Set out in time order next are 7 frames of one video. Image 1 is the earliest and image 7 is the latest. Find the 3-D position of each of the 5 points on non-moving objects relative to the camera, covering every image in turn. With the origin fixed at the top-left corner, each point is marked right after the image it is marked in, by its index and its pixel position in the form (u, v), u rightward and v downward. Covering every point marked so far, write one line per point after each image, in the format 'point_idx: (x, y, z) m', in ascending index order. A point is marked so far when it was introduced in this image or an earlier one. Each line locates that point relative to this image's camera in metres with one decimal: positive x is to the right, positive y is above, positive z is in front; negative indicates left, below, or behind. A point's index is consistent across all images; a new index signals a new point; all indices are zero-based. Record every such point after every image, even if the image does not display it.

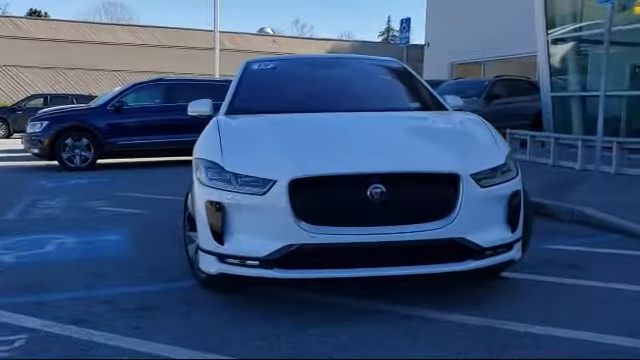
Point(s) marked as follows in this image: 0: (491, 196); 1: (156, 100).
0: (+1.3, -0.1, +4.5) m
1: (-4.3, +2.1, +15.4) m
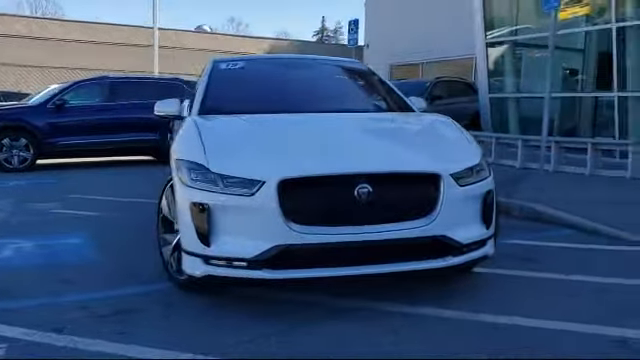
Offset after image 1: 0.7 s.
0: (+1.2, -0.1, +4.7) m
1: (-5.6, +2.0, +14.9) m
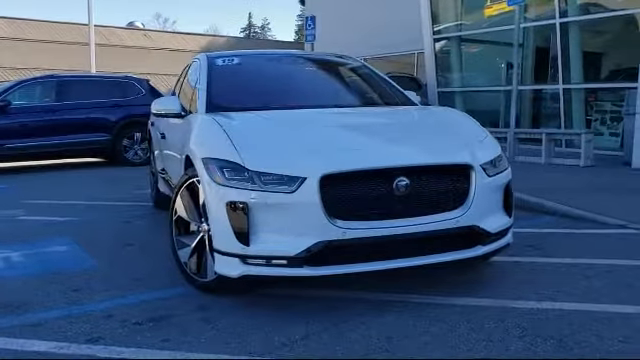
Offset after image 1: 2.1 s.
0: (+1.4, 0.0, +4.8) m
1: (-6.5, +1.9, +14.2) m
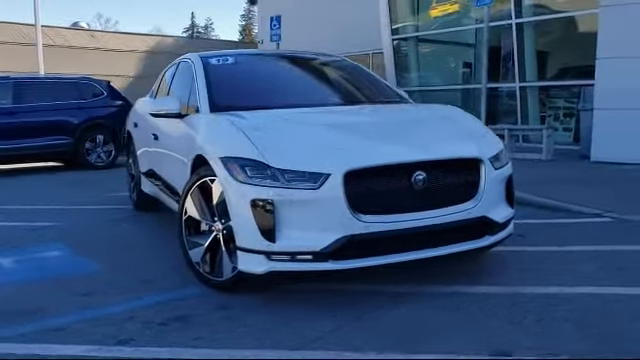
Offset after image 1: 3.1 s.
0: (+1.5, 0.0, +5.0) m
1: (-7.3, +1.8, +13.7) m
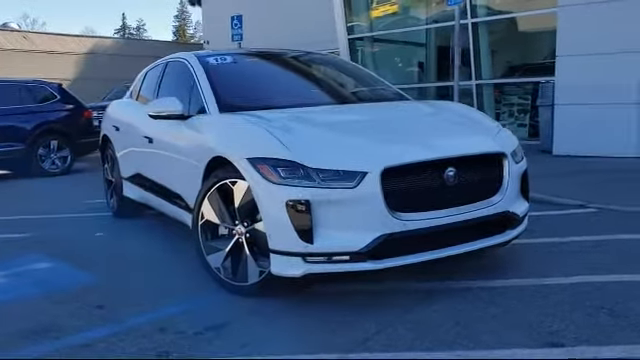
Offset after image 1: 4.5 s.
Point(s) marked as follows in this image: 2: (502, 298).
0: (+1.7, +0.1, +5.1) m
1: (-8.0, +1.6, +12.8) m
2: (+1.4, -0.9, +4.6) m
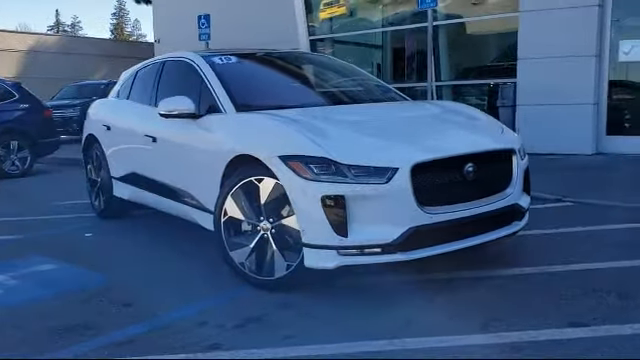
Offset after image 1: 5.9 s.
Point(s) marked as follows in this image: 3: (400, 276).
0: (+1.9, +0.1, +5.5) m
1: (-8.5, +1.5, +12.2) m
2: (+1.6, -0.9, +4.9) m
3: (+0.7, -0.8, +5.2) m
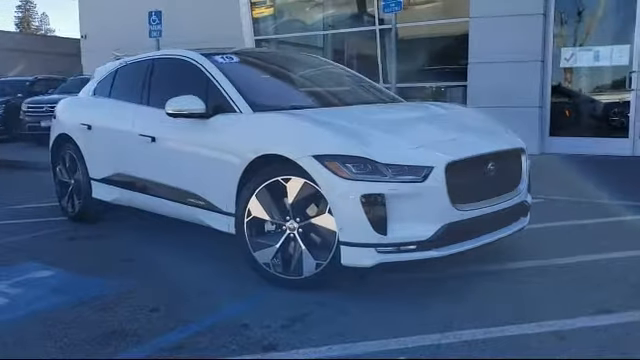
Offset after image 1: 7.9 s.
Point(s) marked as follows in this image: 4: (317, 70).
0: (+2.0, +0.1, +5.8) m
1: (-9.2, +1.5, +11.1) m
2: (+1.8, -0.9, +5.2) m
3: (+0.9, -0.8, +5.3) m
4: (0.0, +1.3, +6.9) m
